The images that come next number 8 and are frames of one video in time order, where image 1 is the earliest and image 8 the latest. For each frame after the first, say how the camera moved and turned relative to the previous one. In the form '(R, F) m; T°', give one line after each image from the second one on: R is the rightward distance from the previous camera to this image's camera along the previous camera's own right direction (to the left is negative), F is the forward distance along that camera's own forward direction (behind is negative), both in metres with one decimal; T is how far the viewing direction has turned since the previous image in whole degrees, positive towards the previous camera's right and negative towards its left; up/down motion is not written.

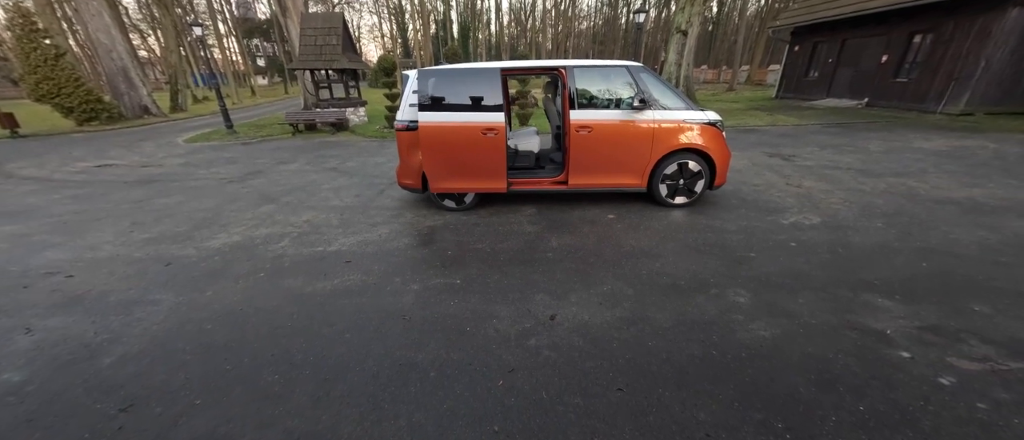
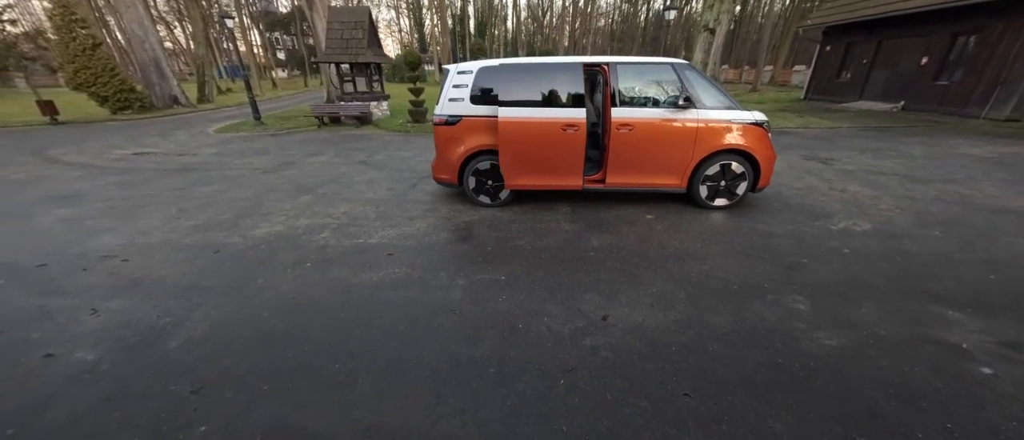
(-0.3, 0.0) m; -2°
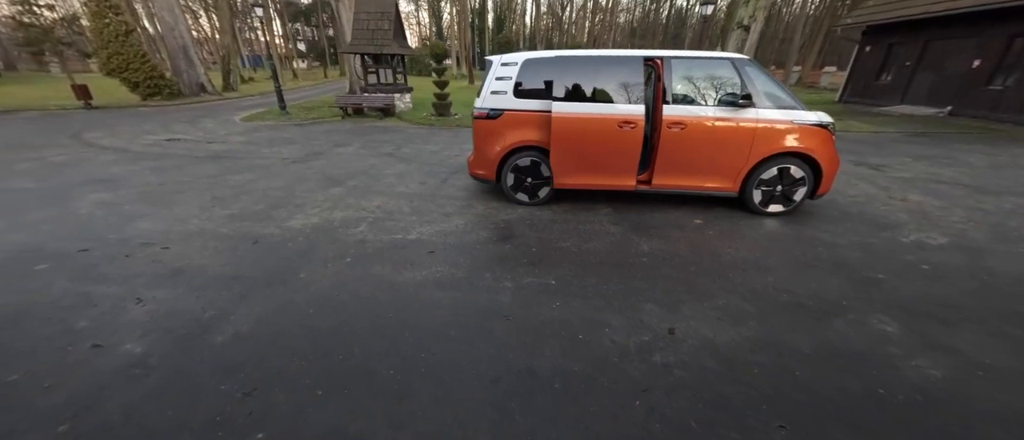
(-0.3, +0.2) m; -2°
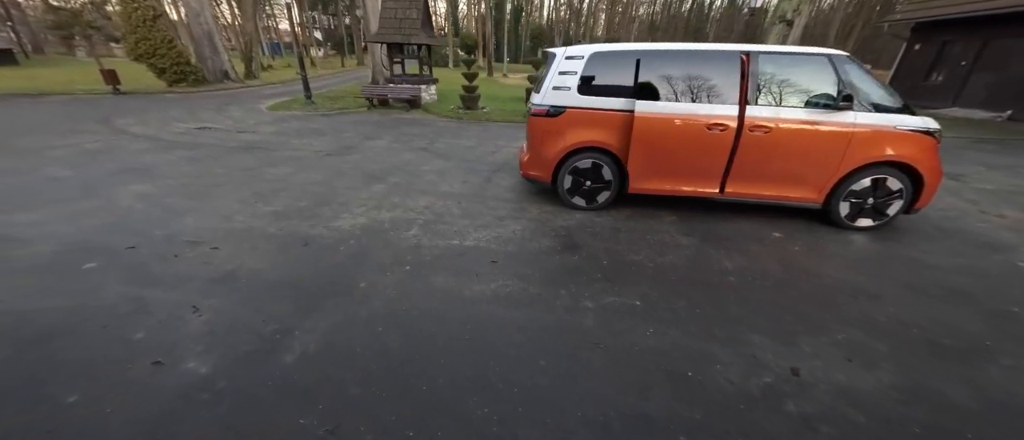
(-0.5, +0.3) m; -1°
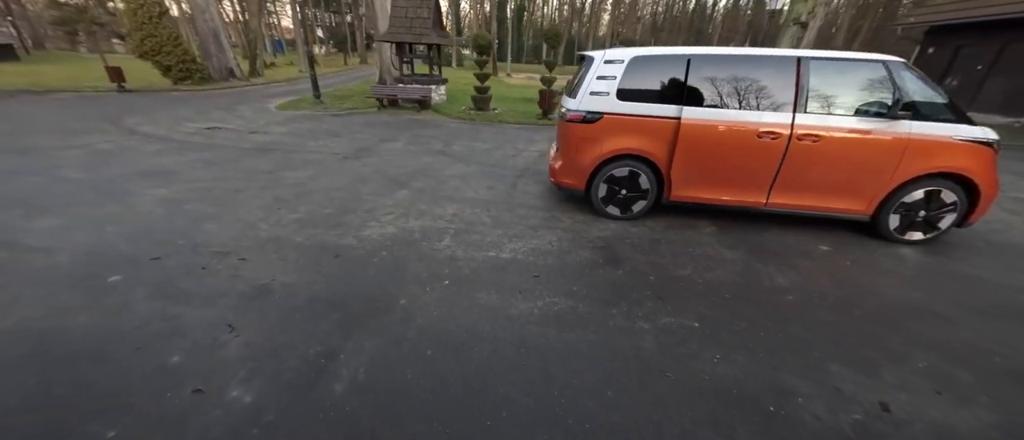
(-0.4, +0.1) m; 0°
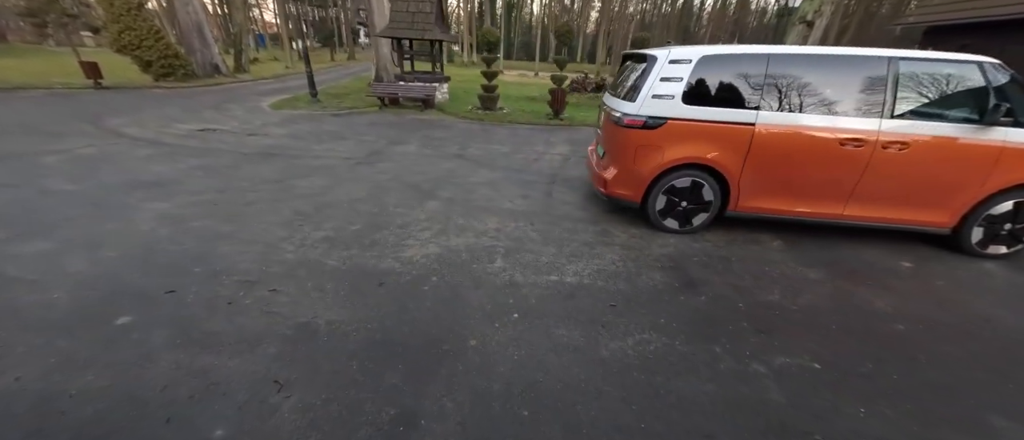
(-0.6, +0.4) m; +2°
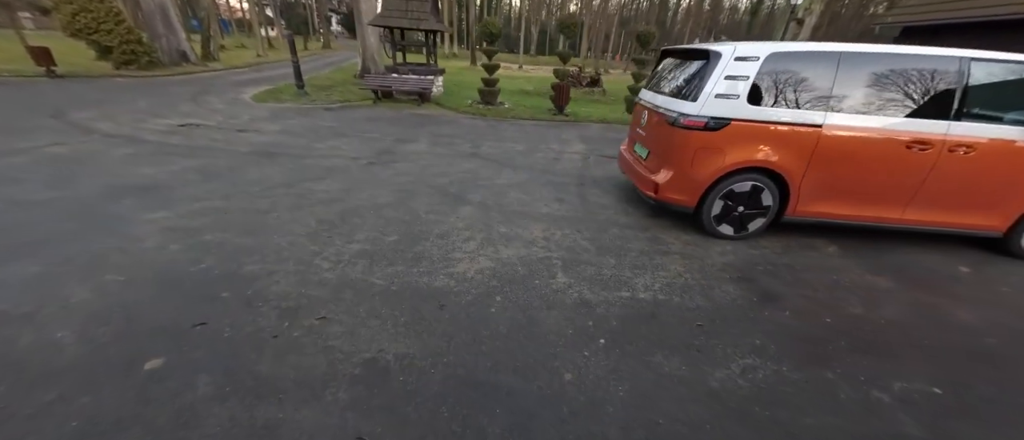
(-0.7, +0.3) m; +4°
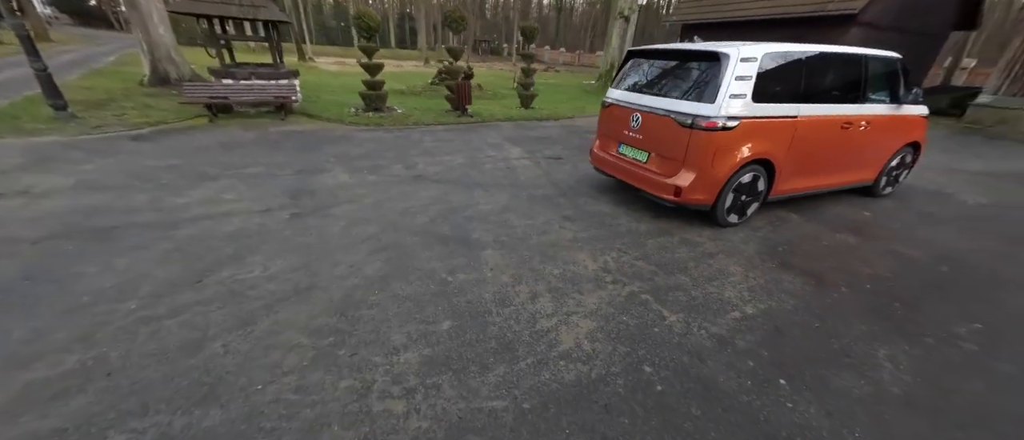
(-1.5, +1.0) m; +23°
